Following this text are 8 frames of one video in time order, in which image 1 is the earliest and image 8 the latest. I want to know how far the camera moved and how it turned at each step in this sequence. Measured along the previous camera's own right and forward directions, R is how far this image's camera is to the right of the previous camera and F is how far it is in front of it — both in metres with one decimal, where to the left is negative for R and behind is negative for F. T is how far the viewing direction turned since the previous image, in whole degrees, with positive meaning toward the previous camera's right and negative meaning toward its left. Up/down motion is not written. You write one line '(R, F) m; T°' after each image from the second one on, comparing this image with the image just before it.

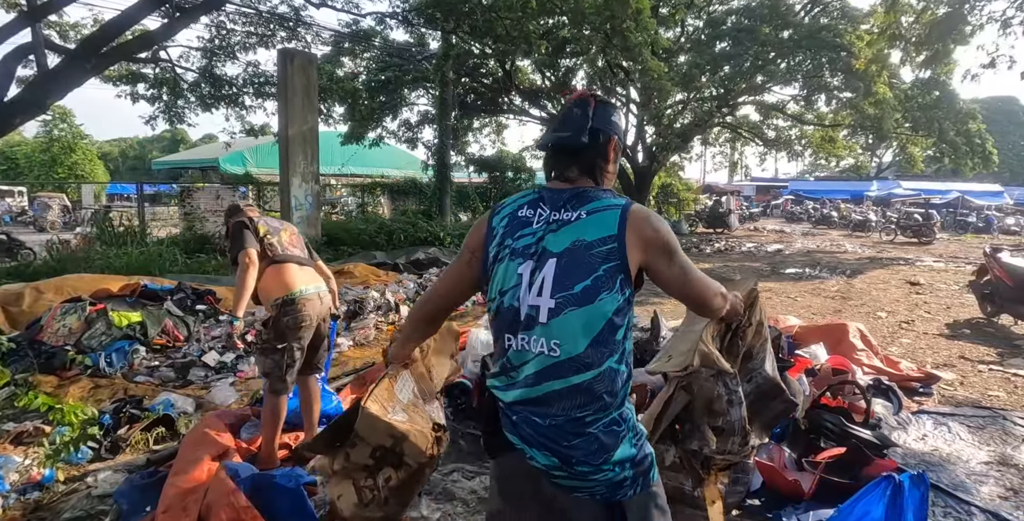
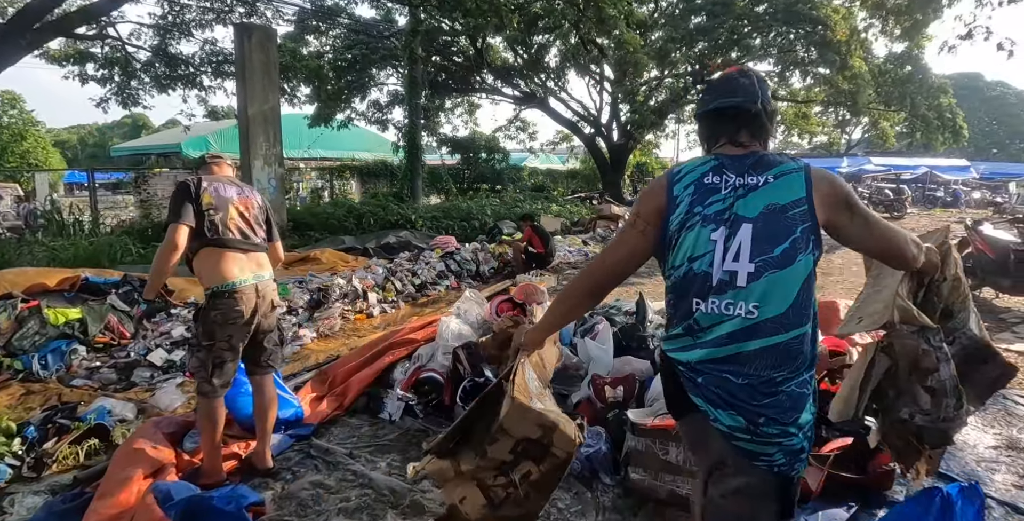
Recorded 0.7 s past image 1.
(0.0, +0.4) m; +2°
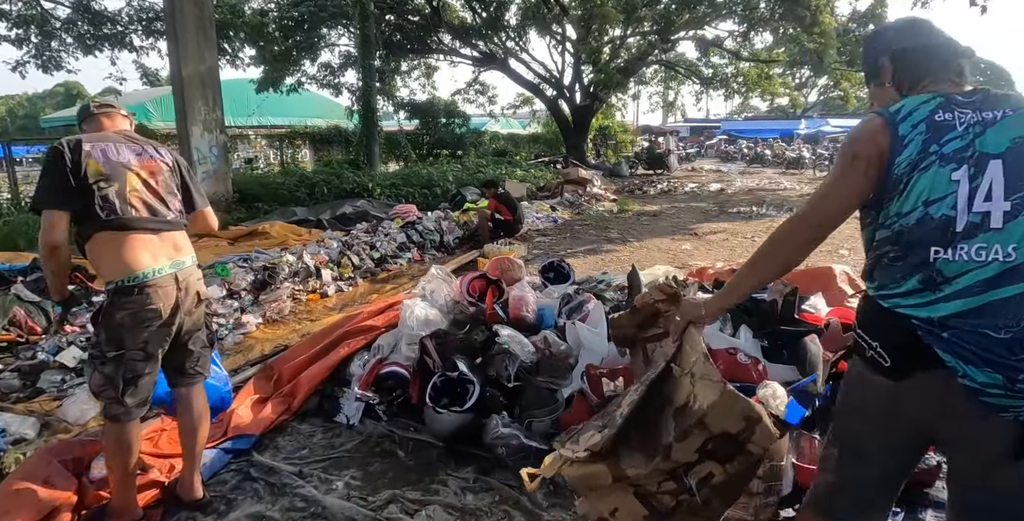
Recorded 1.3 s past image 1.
(-0.1, +0.6) m; +4°
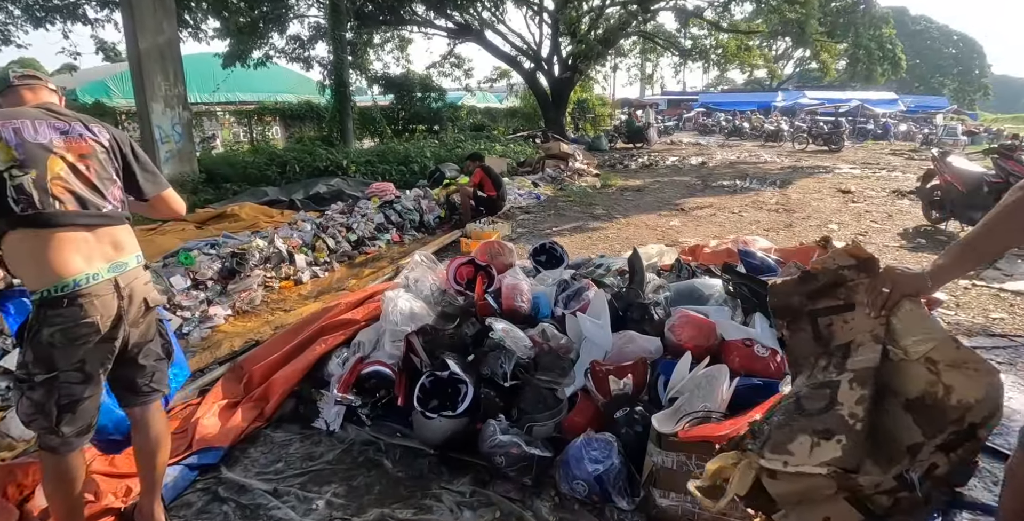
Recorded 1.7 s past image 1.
(-0.1, +0.3) m; +2°
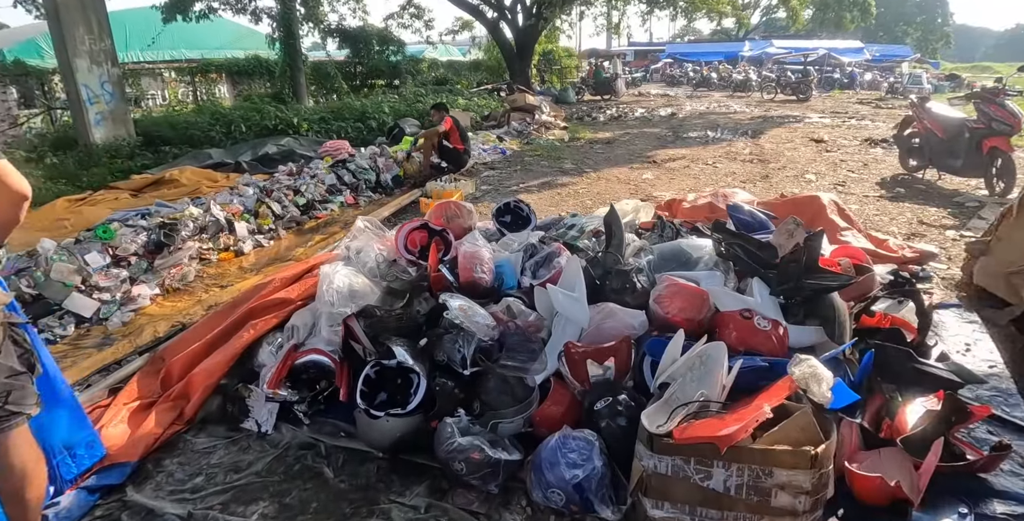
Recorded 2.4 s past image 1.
(+0.1, +0.4) m; +3°
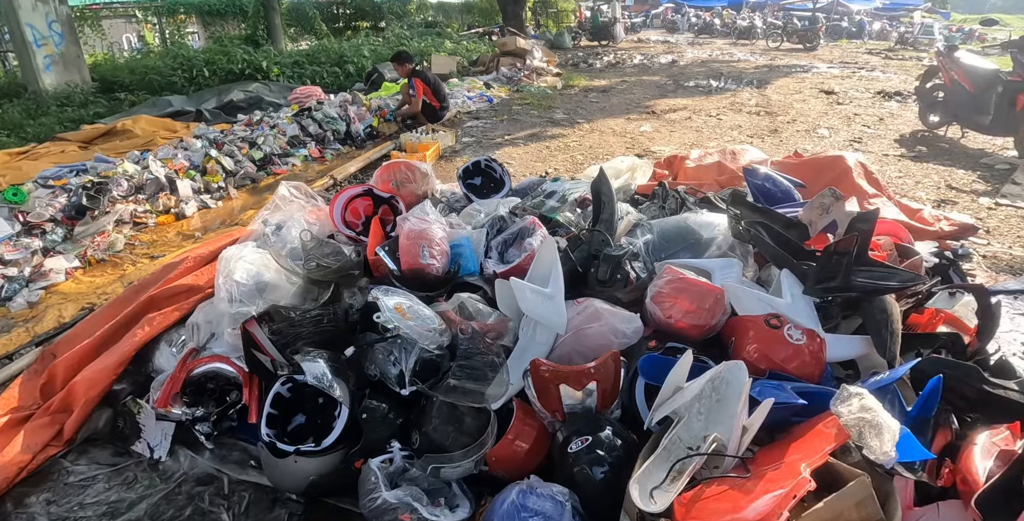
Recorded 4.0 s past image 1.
(+0.1, +0.6) m; 0°
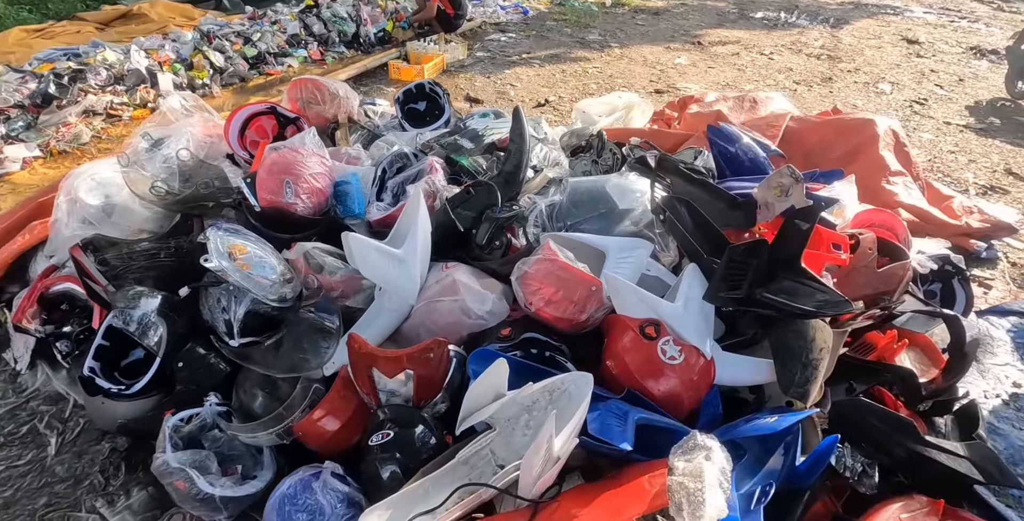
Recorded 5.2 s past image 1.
(+0.5, +0.3) m; -5°
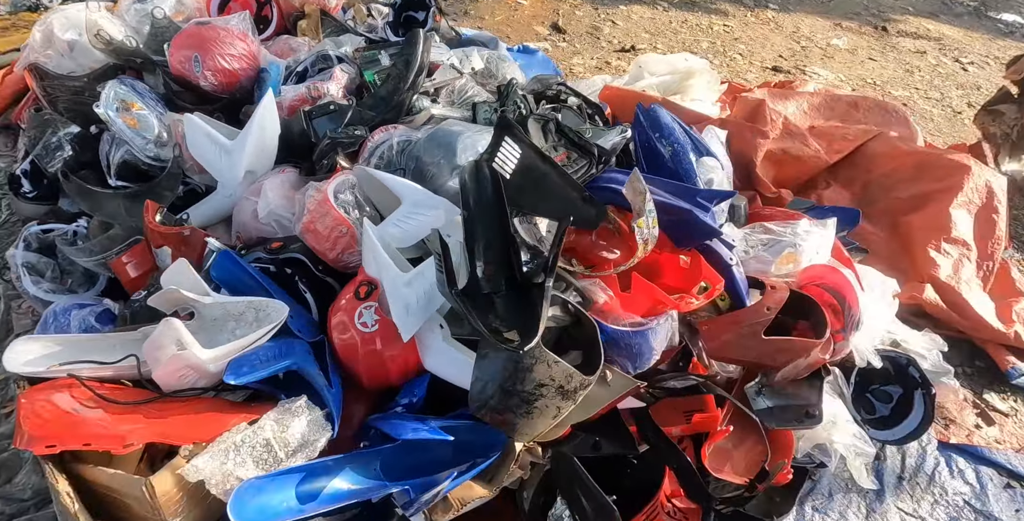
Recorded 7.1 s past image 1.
(+1.0, +0.2) m; -16°
